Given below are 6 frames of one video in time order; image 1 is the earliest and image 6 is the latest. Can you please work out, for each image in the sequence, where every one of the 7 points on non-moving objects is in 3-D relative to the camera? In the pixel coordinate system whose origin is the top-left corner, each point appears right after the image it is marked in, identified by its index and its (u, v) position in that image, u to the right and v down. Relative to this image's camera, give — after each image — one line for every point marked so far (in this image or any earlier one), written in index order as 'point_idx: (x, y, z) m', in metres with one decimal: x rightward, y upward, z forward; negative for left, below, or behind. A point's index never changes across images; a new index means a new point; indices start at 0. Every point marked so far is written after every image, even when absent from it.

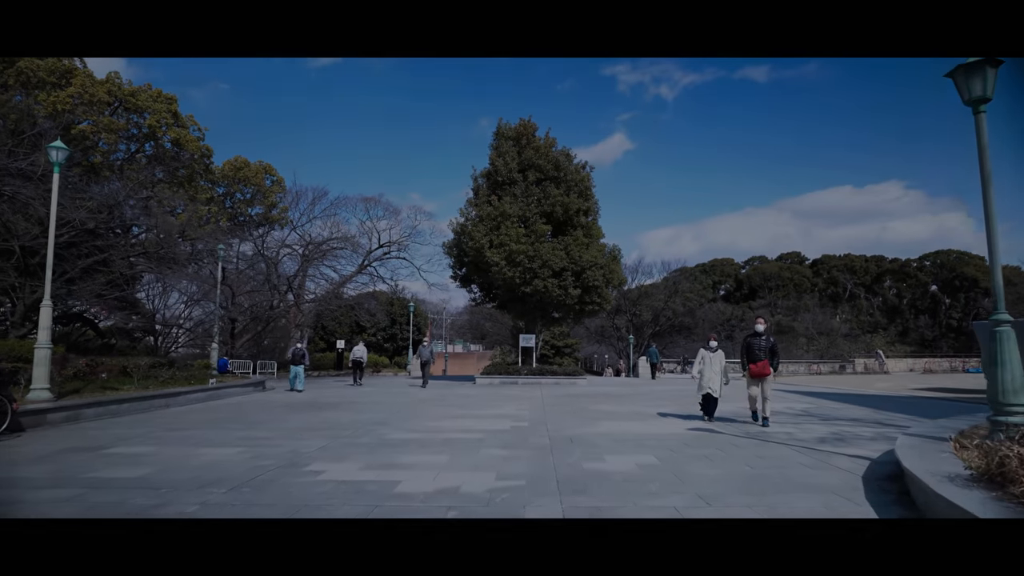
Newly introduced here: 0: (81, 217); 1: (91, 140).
0: (-9.3, +1.5, +13.0) m
1: (-11.1, +3.9, +16.0) m
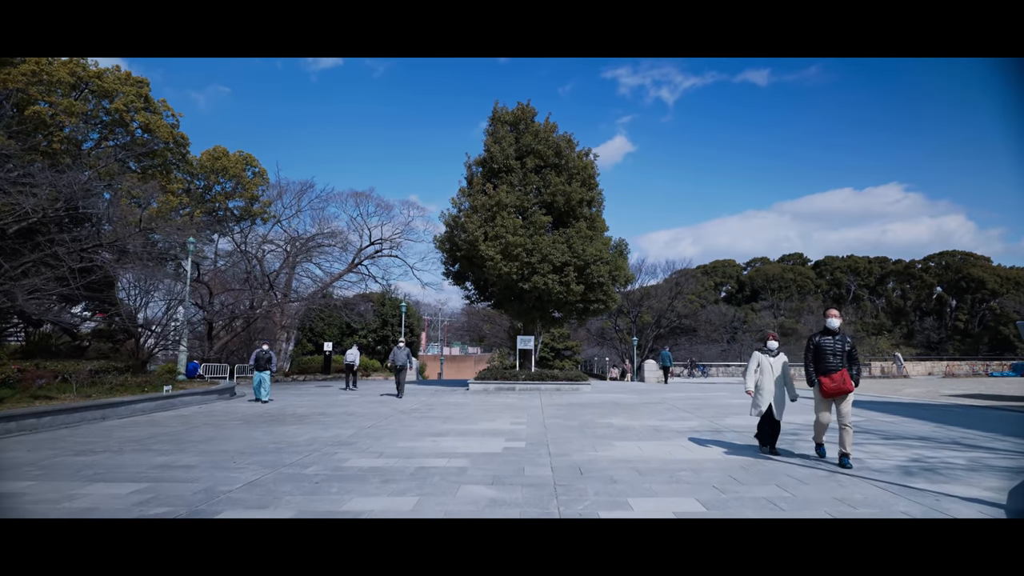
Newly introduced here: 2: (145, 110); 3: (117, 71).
0: (-9.4, +1.6, +11.9) m
1: (-11.2, +4.0, +14.8) m
2: (-11.5, +5.6, +18.7) m
3: (-11.4, +6.3, +17.7) m
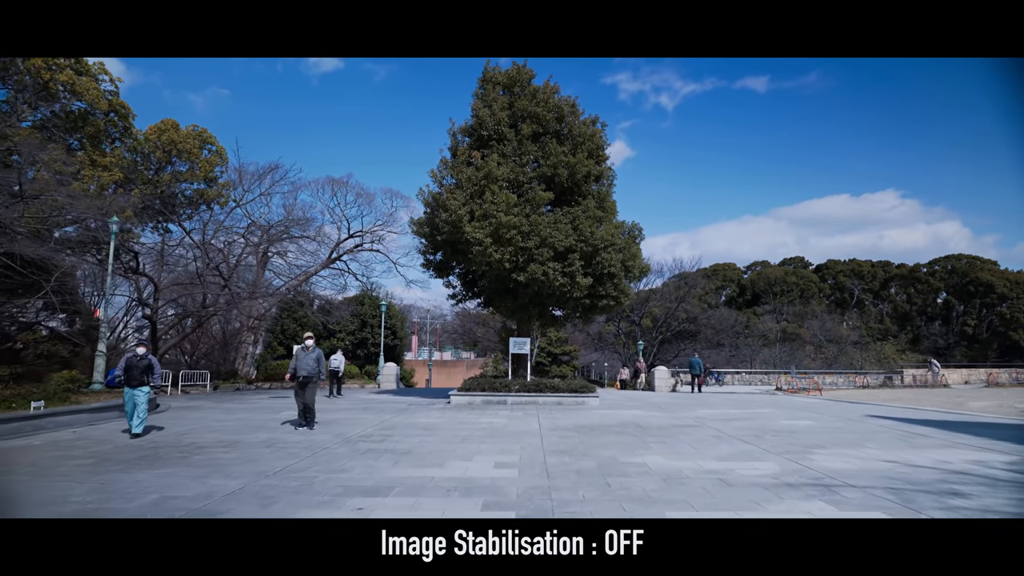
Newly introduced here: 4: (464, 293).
0: (-9.5, +1.8, +9.6) m
1: (-11.3, +4.1, +12.6) m
2: (-11.6, +5.7, +16.5) m
3: (-11.6, +6.4, +15.5) m
4: (-1.5, -0.1, +18.3) m
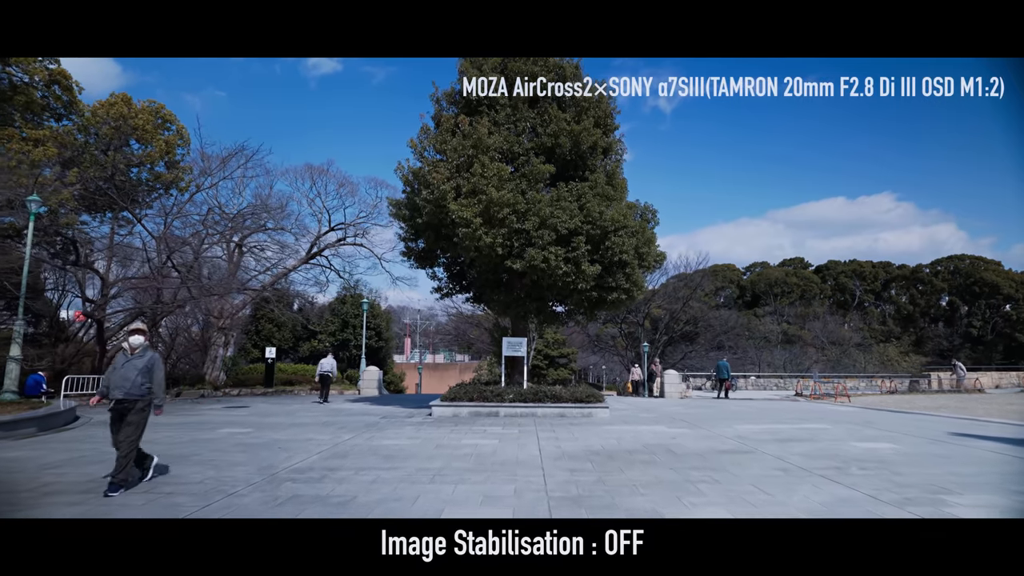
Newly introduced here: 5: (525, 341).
0: (-9.6, +1.9, +8.0) m
1: (-11.4, +4.3, +11.0) m
2: (-11.8, +5.8, +14.9) m
3: (-11.7, +6.5, +13.9) m
4: (-1.6, 0.0, +16.8) m
5: (+0.3, -1.4, +16.3) m
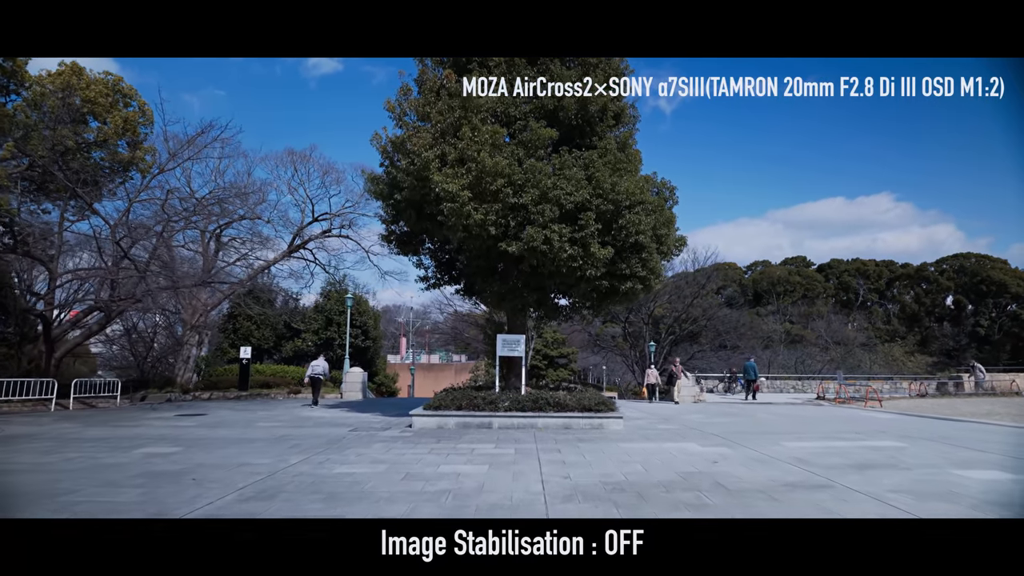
0: (-9.6, +2.1, +6.6) m
1: (-11.5, +4.4, +9.6) m
2: (-11.8, +5.9, +13.5) m
3: (-11.7, +6.7, +12.5) m
4: (-1.7, +0.1, +15.4) m
5: (+0.3, -1.3, +15.0) m
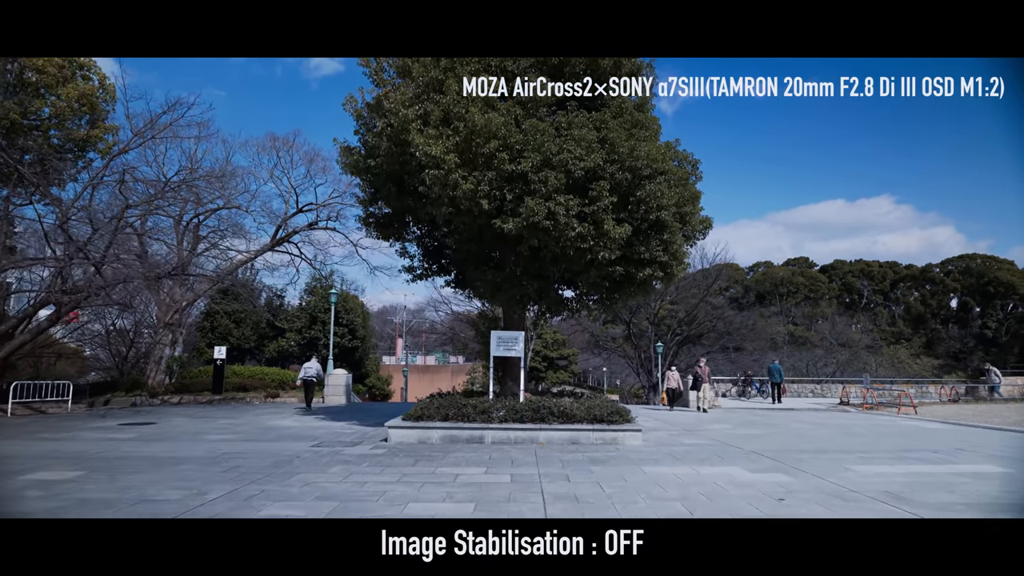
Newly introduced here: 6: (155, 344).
0: (-9.7, +2.2, +5.4) m
1: (-11.5, +4.5, +8.4) m
2: (-11.9, +6.1, +12.3) m
3: (-11.8, +6.8, +11.3) m
4: (-1.7, +0.3, +14.2) m
5: (+0.2, -1.2, +13.8) m
6: (-10.3, -1.6, +18.0) m
